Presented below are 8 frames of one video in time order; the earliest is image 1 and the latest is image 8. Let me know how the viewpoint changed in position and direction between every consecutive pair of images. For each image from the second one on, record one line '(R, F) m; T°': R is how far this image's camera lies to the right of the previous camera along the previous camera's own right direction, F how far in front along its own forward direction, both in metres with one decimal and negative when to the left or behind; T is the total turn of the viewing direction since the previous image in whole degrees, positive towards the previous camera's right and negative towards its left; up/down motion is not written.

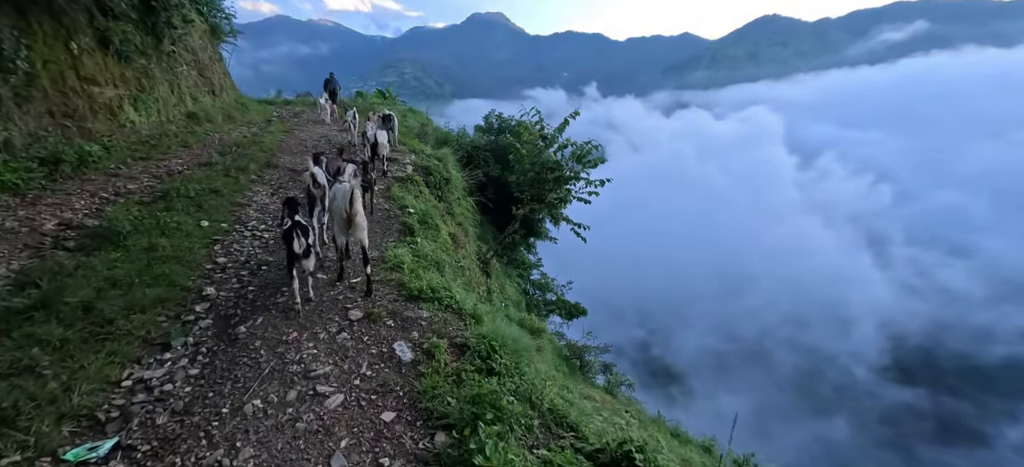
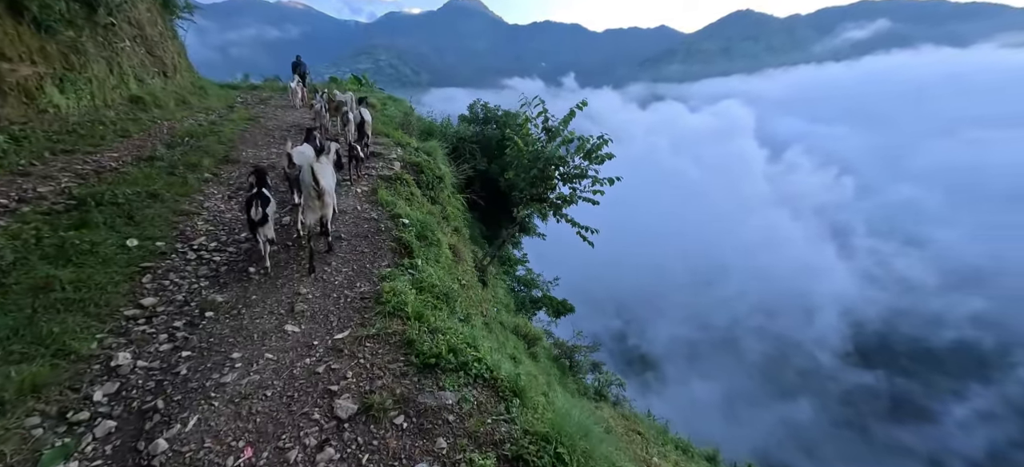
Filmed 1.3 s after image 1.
(-0.5, +1.1) m; +3°
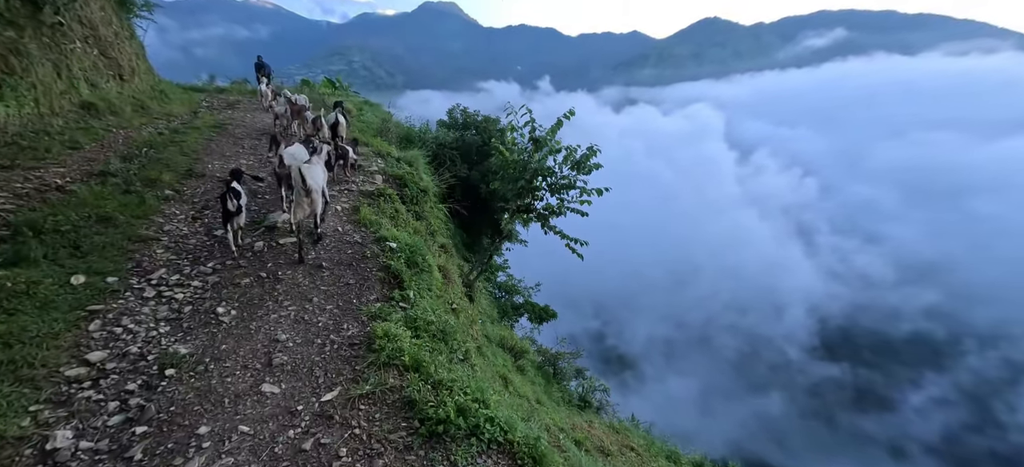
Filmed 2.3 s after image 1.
(-0.2, +0.3) m; +3°
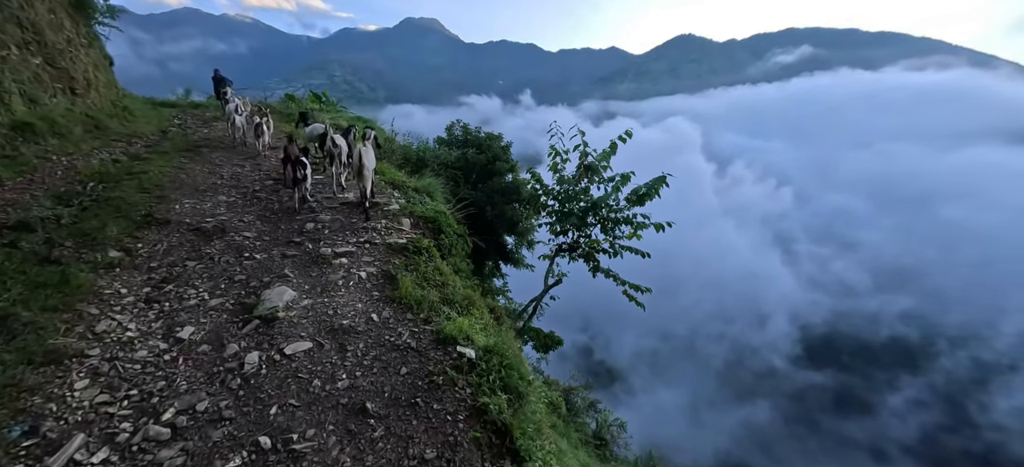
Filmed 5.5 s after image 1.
(-1.0, +1.6) m; +2°
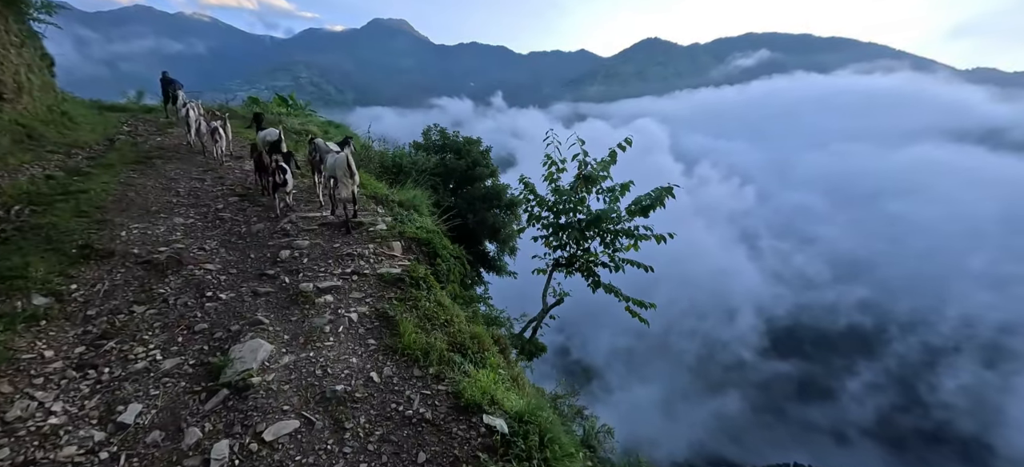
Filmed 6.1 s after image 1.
(-0.3, +0.5) m; +3°
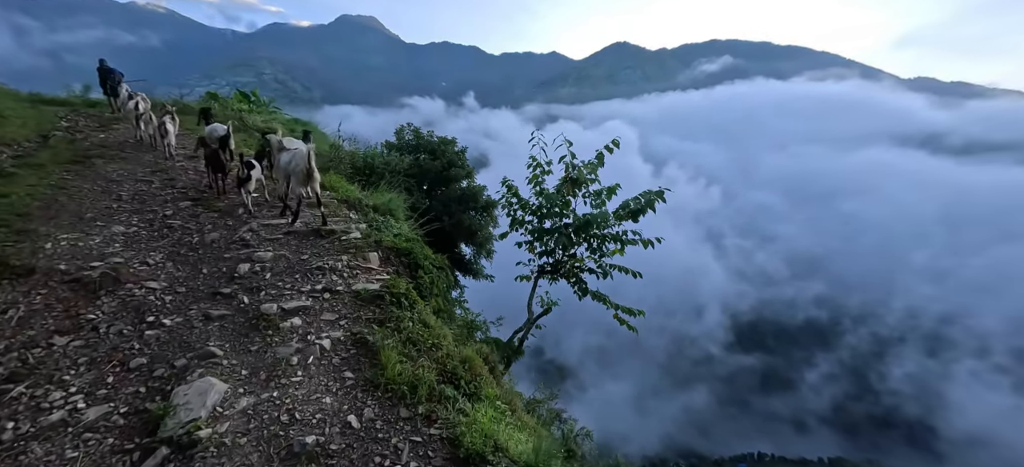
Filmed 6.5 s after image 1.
(-0.2, +0.4) m; +4°
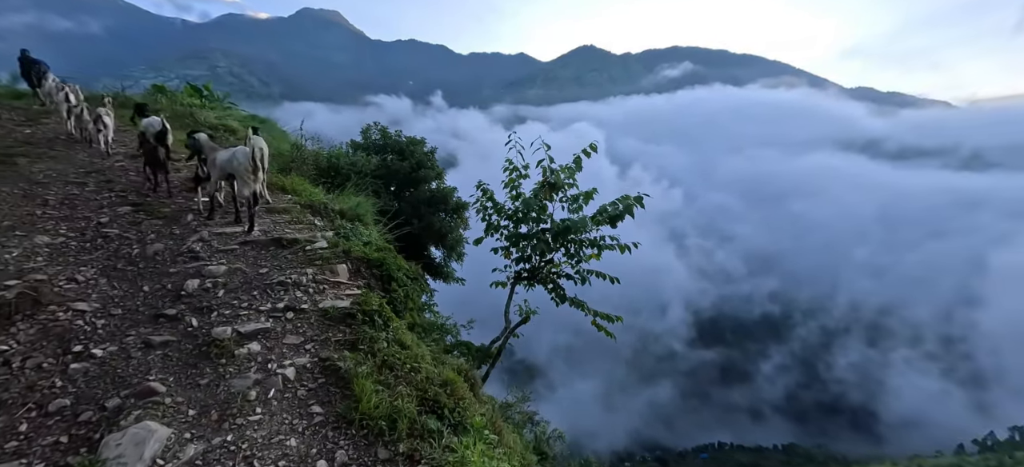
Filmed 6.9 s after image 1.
(-0.1, +0.2) m; +4°
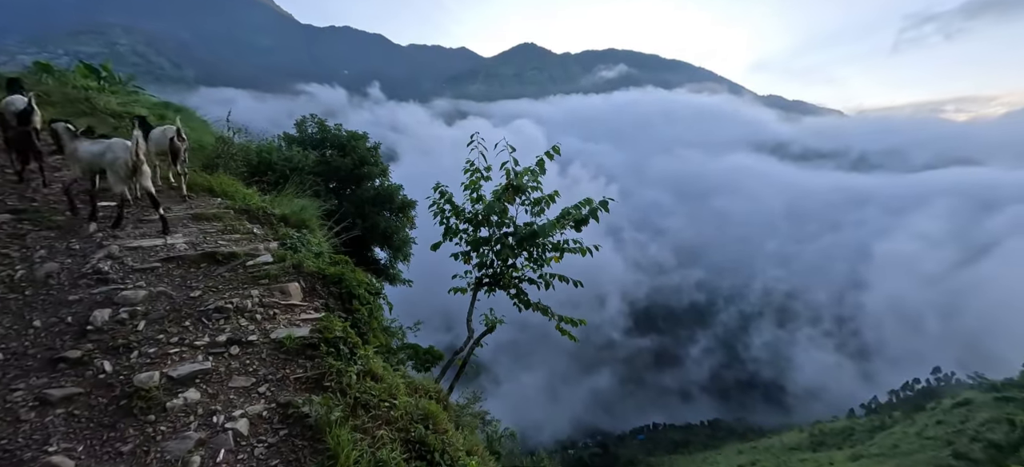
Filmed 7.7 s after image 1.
(-0.3, +0.3) m; +7°
